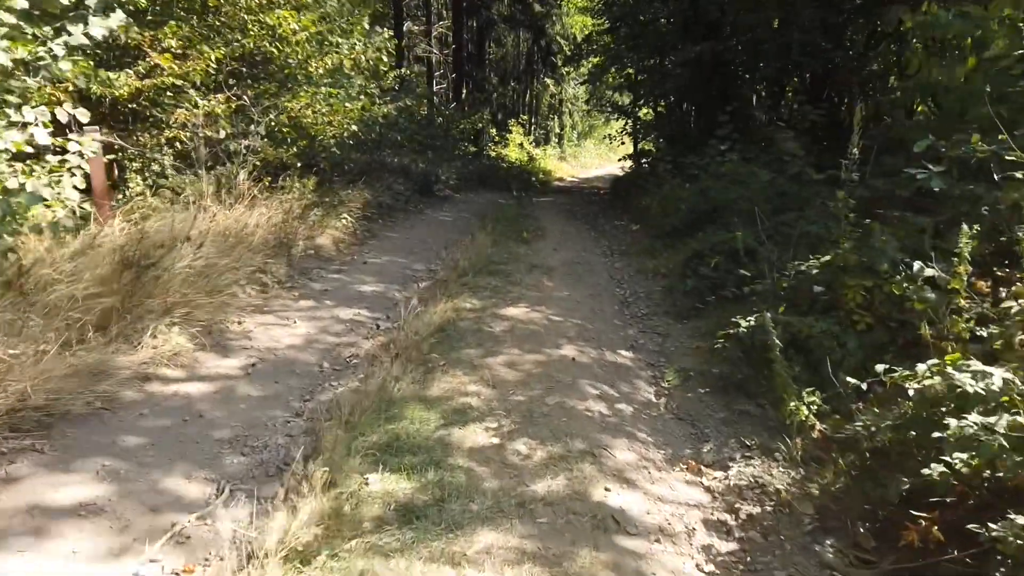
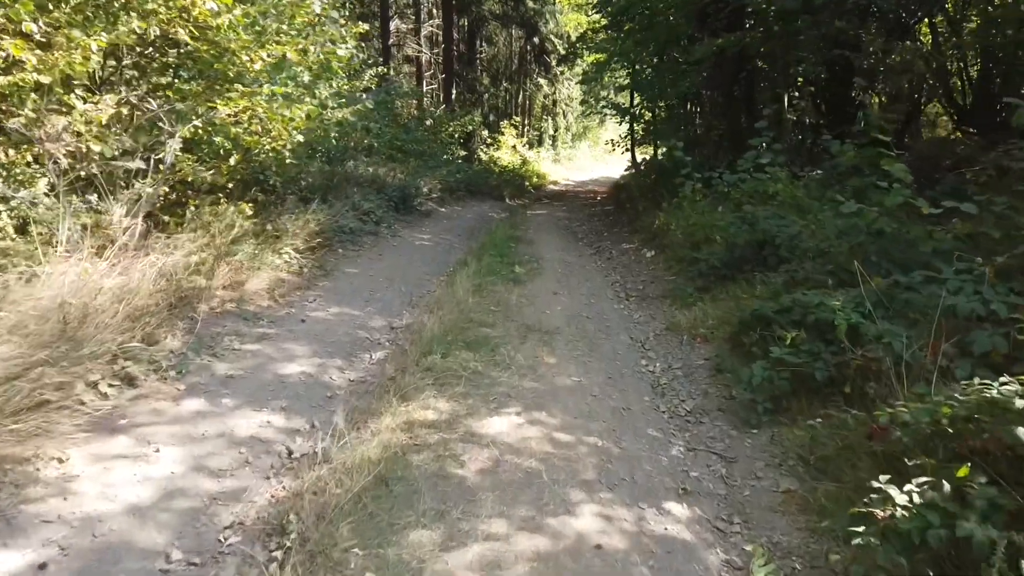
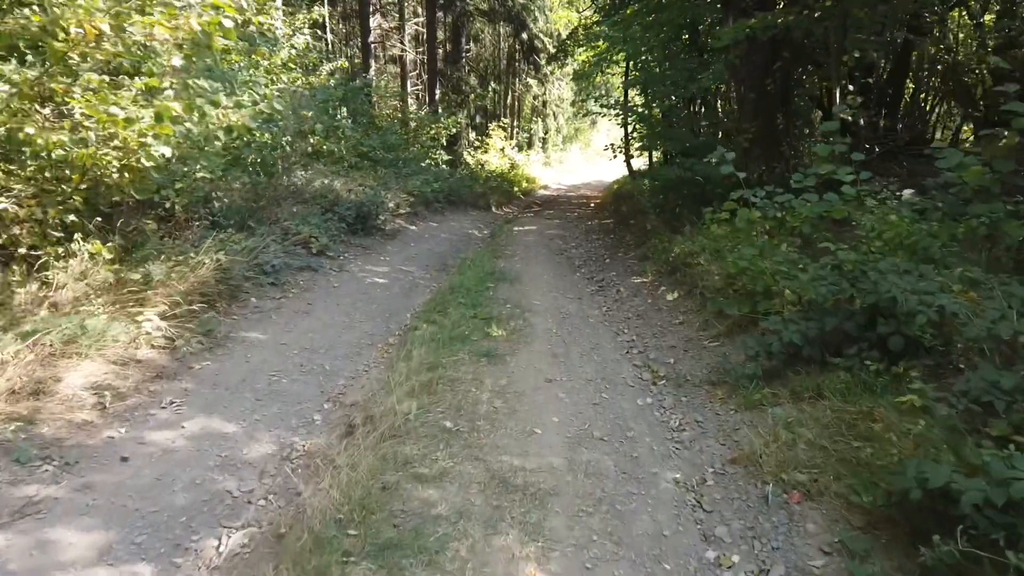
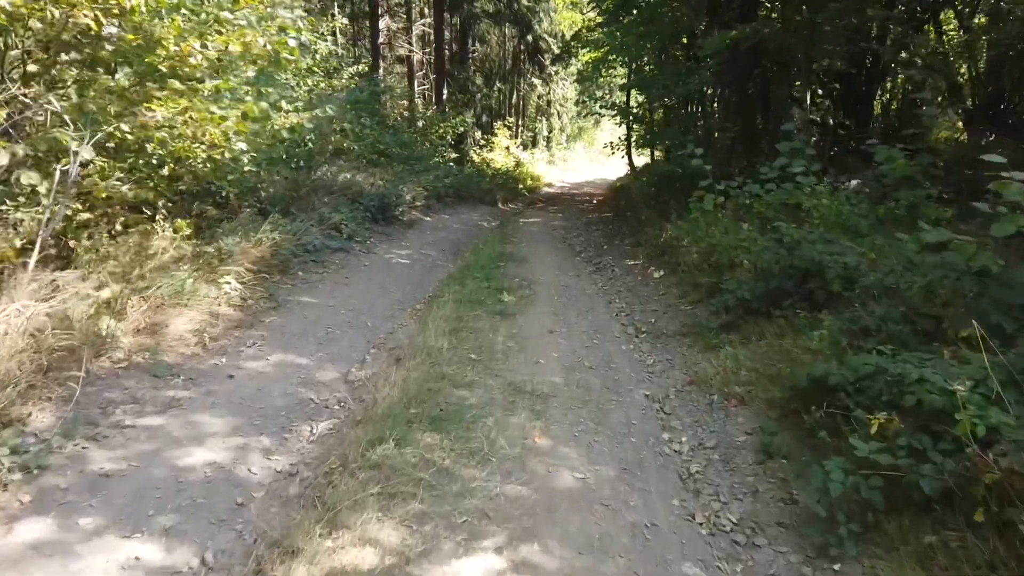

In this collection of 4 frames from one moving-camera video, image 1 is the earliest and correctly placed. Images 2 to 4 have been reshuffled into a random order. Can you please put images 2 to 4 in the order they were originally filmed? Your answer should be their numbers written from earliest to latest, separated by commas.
2, 4, 3
